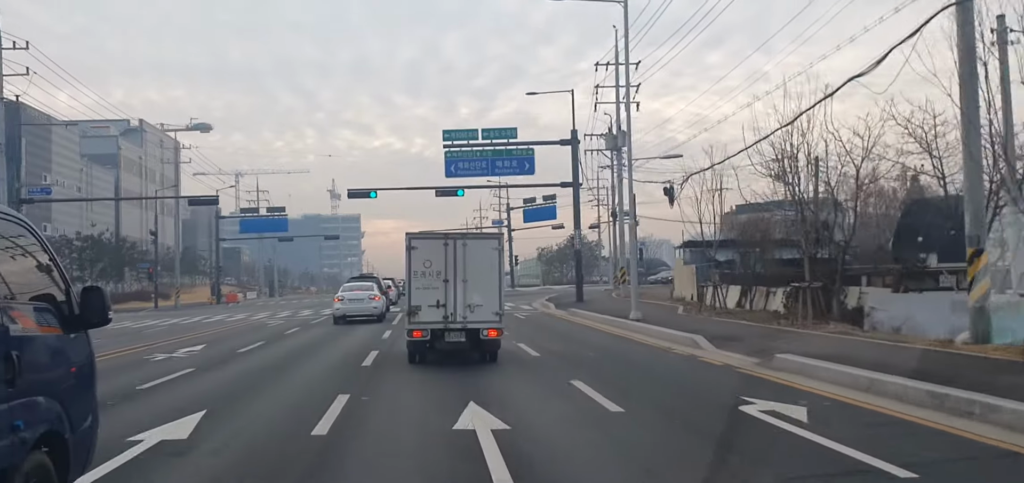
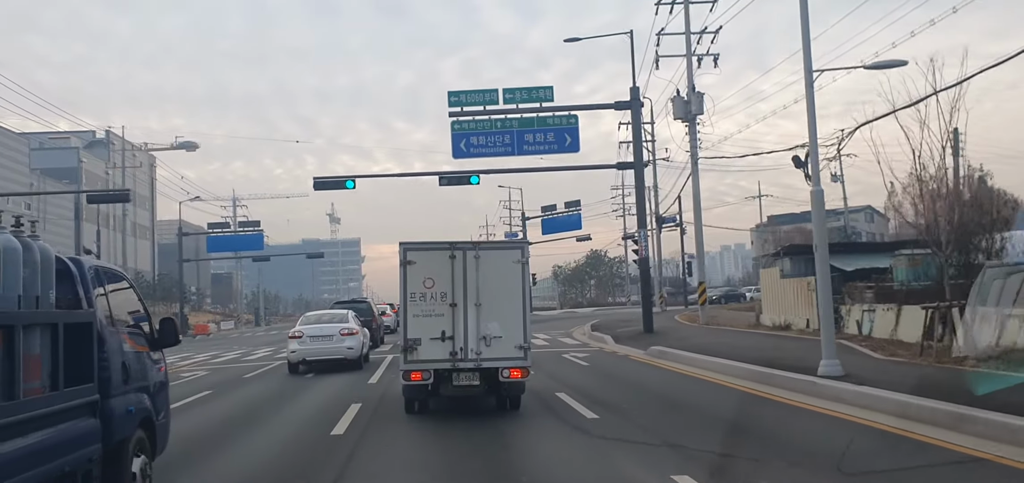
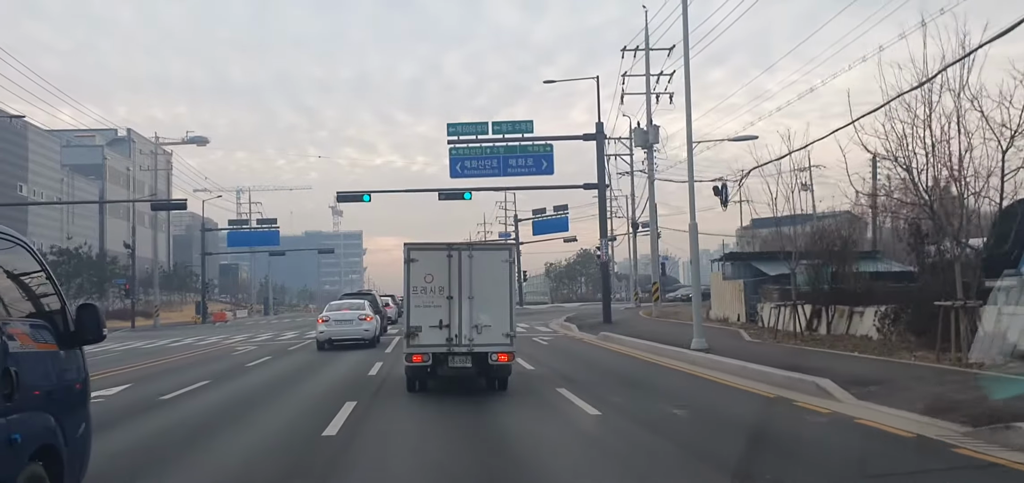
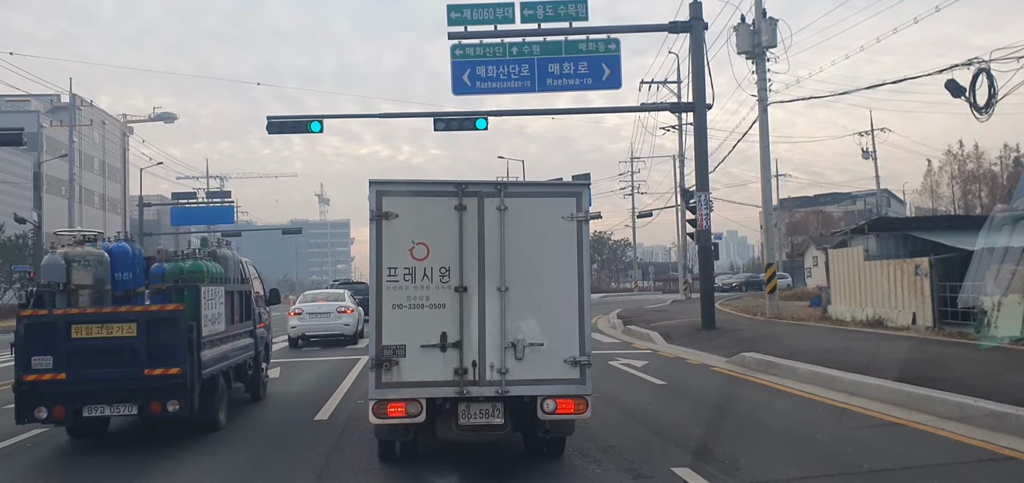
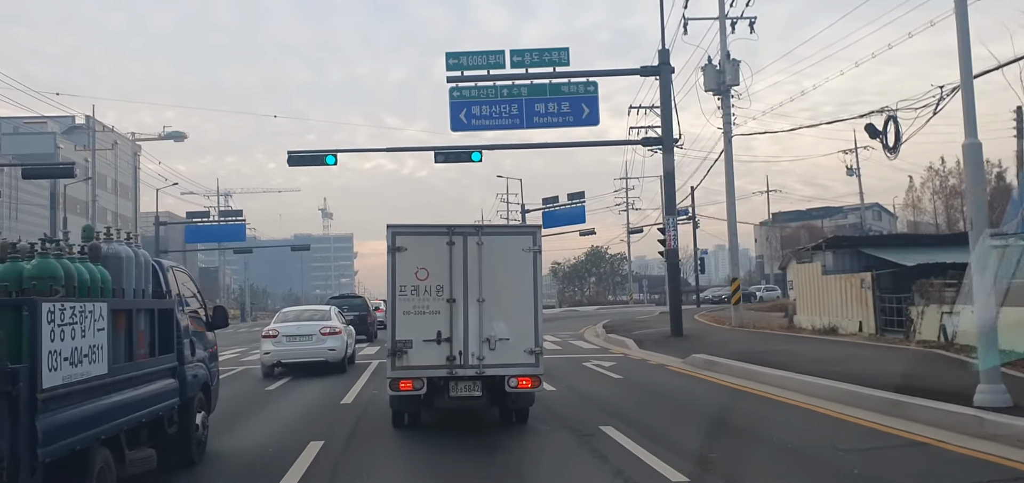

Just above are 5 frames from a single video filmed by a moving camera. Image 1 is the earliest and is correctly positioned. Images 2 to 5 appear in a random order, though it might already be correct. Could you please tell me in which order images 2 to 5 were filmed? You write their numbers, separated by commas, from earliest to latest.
3, 2, 5, 4
